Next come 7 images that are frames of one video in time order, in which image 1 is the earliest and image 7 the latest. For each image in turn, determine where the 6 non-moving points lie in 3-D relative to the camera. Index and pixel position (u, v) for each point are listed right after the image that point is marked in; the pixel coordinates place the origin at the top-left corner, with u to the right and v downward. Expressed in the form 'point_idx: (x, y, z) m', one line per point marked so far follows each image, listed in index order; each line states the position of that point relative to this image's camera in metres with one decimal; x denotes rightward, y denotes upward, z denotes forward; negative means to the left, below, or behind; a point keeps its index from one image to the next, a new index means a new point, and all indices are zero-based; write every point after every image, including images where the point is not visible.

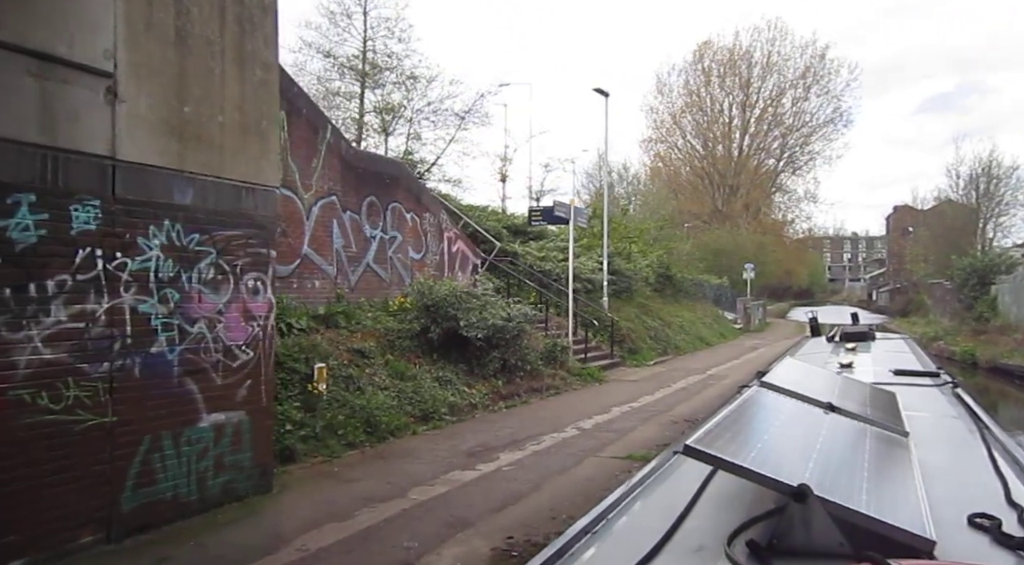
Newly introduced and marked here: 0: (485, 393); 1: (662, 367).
0: (-0.4, -1.8, +10.9) m
1: (+3.9, -2.2, +17.6) m
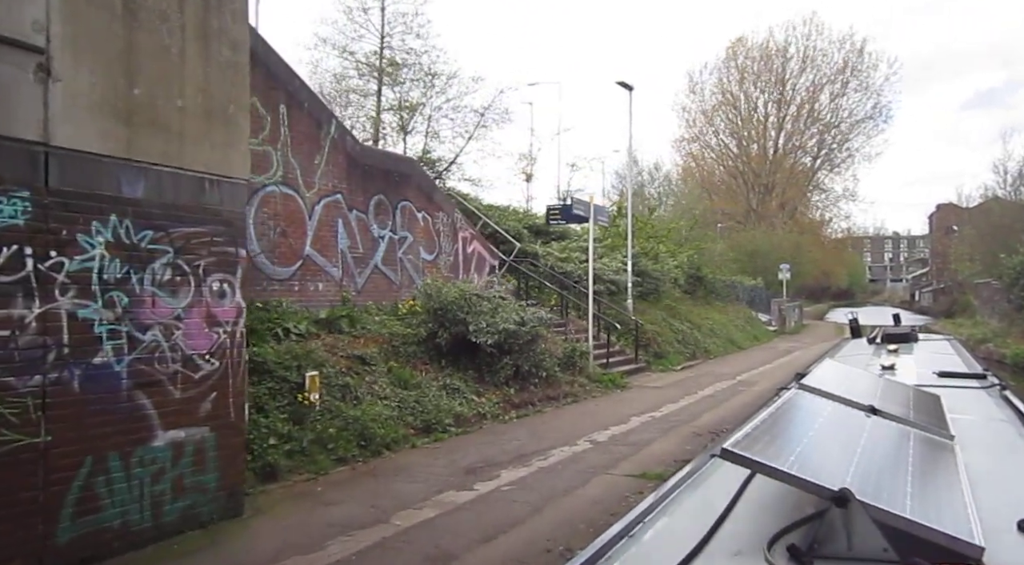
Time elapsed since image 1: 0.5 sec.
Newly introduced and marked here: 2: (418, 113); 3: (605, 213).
0: (-0.3, -1.8, +10.2) m
1: (+4.4, -2.3, +16.7) m
2: (-2.7, +5.0, +19.8) m
3: (+2.0, +1.6, +14.9) m
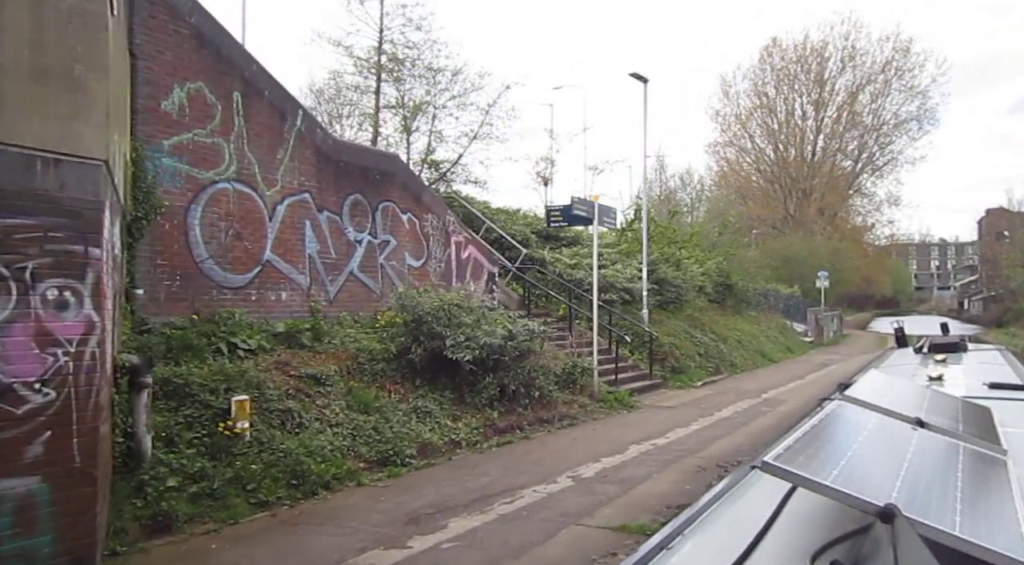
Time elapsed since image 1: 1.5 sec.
0: (-0.5, -1.9, +9.0) m
1: (+4.5, -2.4, +15.2) m
2: (-2.5, +4.7, +18.7) m
3: (+2.0, +1.4, +13.6) m
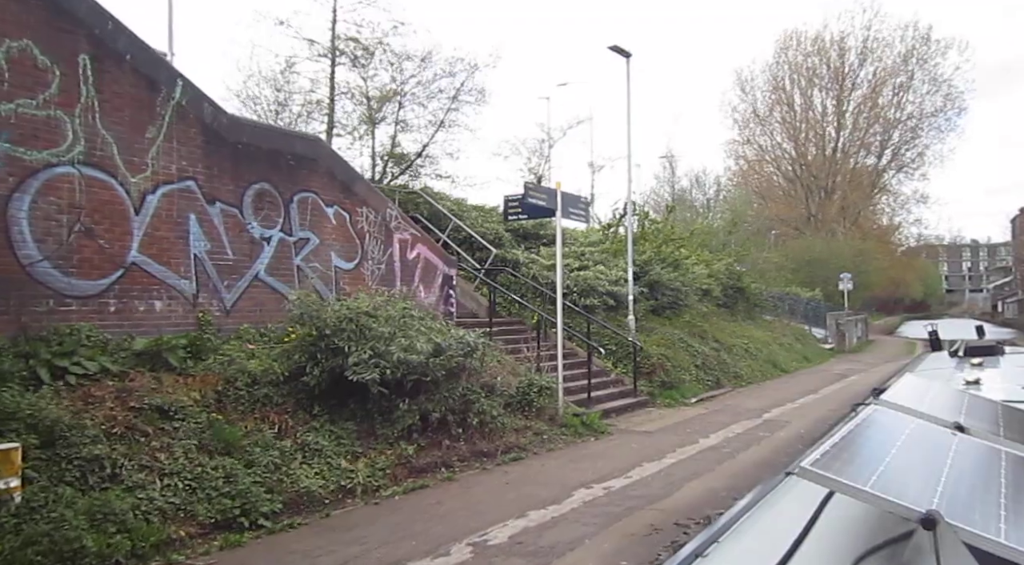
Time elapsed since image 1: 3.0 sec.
0: (-1.4, -2.0, +7.1) m
1: (+3.8, -2.5, +13.2) m
2: (-3.1, +4.6, +17.0) m
3: (+1.2, +1.4, +11.7) m
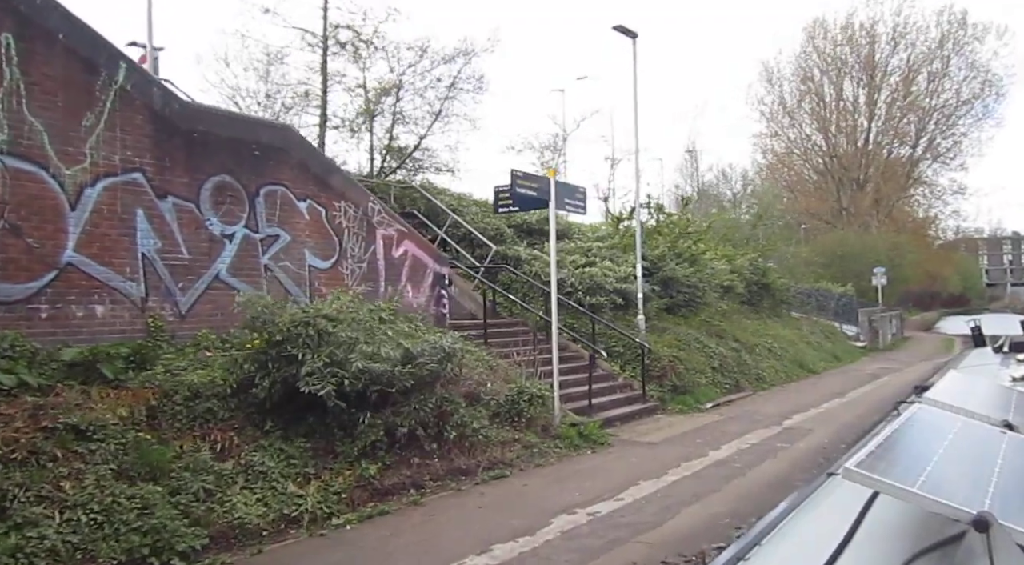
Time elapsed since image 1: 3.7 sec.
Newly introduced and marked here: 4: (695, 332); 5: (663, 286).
0: (-1.7, -2.0, +6.3) m
1: (+3.8, -2.4, +12.2) m
2: (-3.1, +4.6, +16.3) m
3: (+1.0, +1.4, +10.8) m
4: (+4.4, -1.2, +16.0) m
5: (+3.8, -0.1, +17.0) m
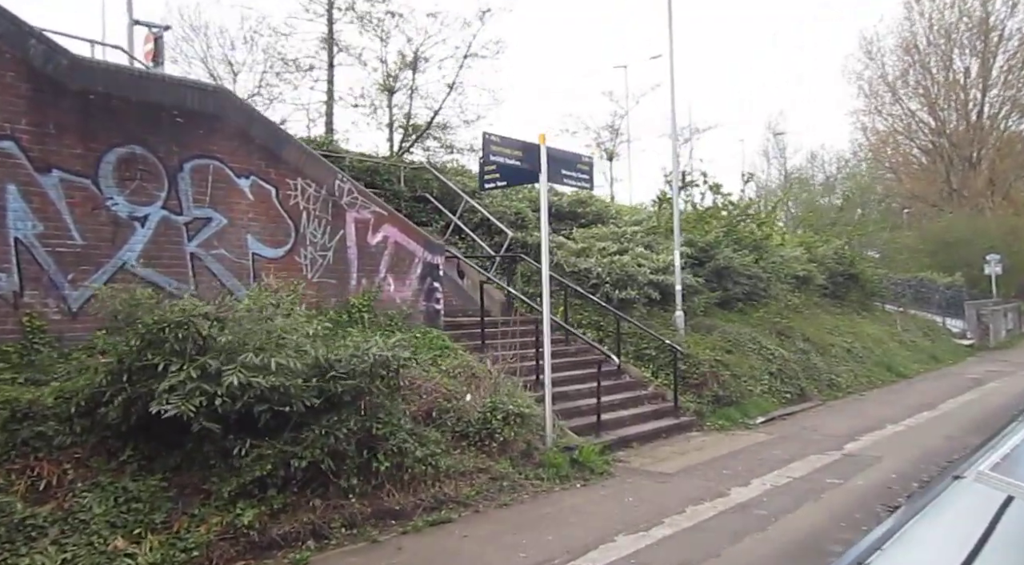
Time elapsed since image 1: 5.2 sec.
0: (-2.3, -1.9, +4.8) m
1: (+3.8, -2.2, +9.9) m
2: (-2.5, +4.8, +14.7) m
3: (+0.9, +1.6, +8.8) m
4: (+4.9, -1.0, +13.6) m
5: (+4.5, +0.1, +14.7) m
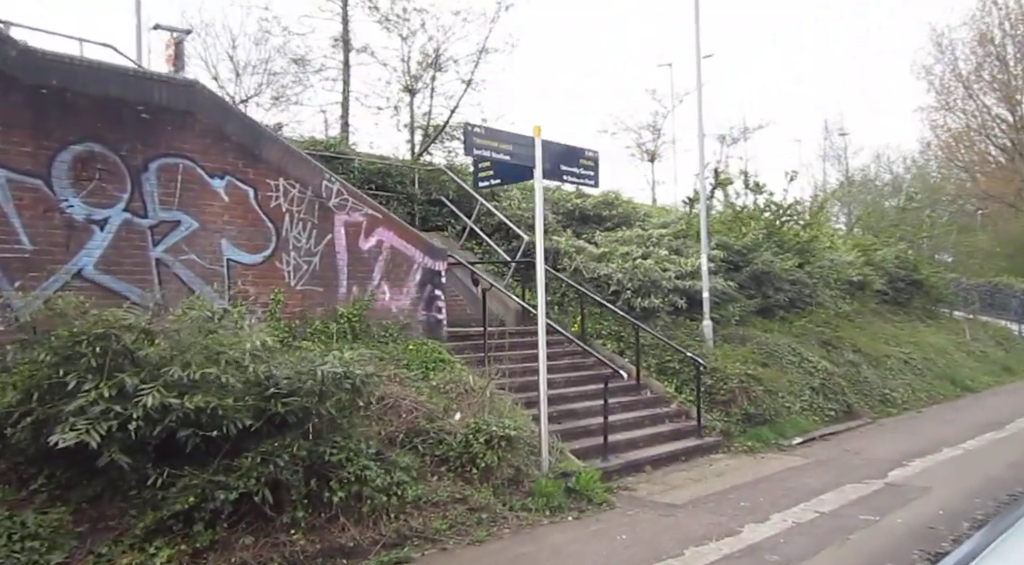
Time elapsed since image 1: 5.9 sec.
0: (-2.7, -1.9, +4.2) m
1: (+3.8, -2.3, +8.8) m
2: (-2.1, +4.6, +14.2) m
3: (+0.9, +1.5, +8.0) m
4: (+5.2, -1.1, +12.4) m
5: (+4.9, 0.0, +13.5) m
